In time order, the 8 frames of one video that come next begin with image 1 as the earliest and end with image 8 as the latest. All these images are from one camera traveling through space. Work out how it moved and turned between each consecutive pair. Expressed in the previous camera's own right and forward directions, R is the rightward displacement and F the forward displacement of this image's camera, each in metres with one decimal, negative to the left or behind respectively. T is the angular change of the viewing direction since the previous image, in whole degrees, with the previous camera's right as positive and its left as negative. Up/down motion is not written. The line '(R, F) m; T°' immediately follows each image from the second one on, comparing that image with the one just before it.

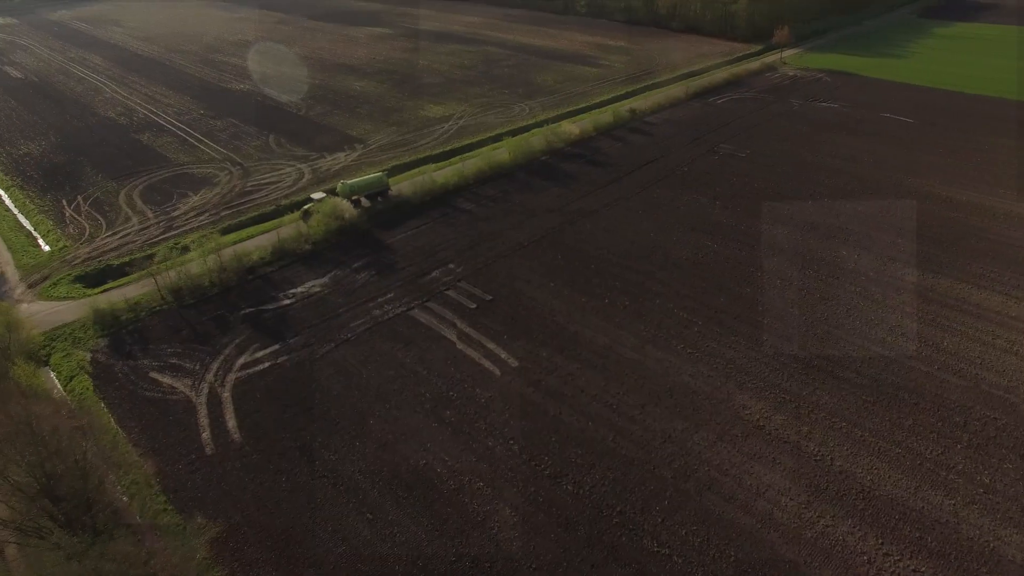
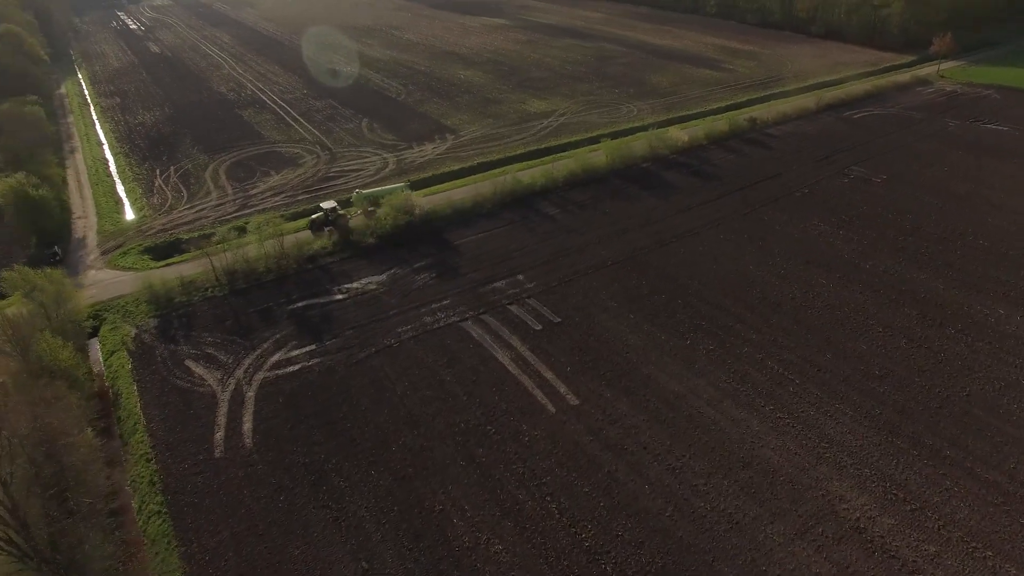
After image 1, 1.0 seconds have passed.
(+1.5, +4.0) m; -9°
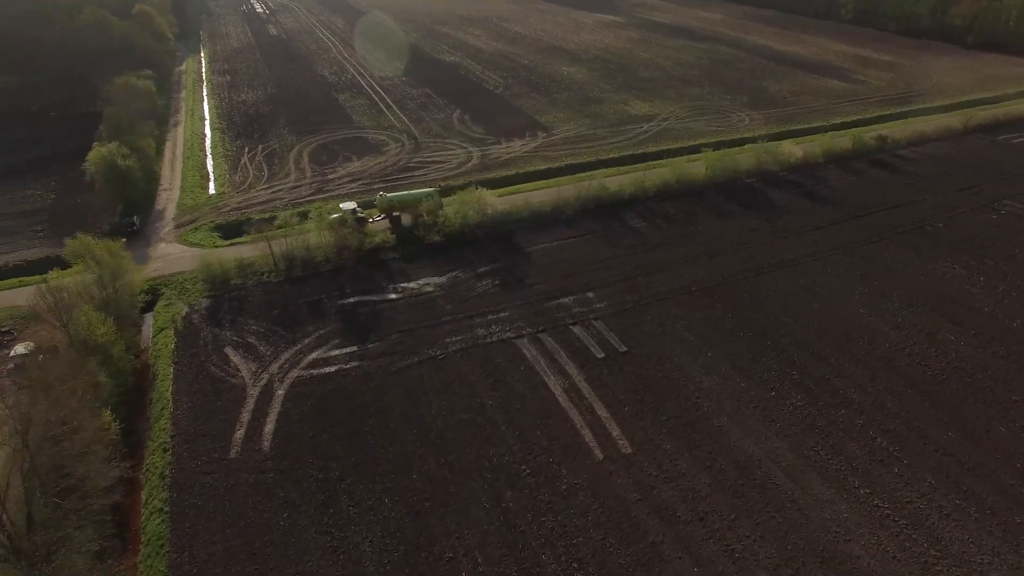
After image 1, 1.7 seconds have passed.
(+1.3, +3.1) m; -8°
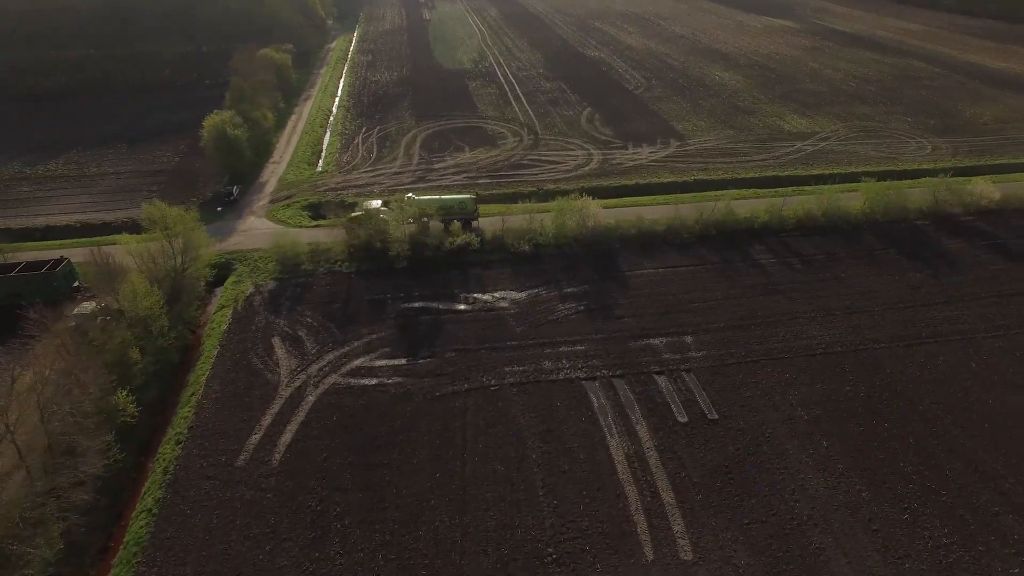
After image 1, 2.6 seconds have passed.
(+1.9, +4.2) m; -12°
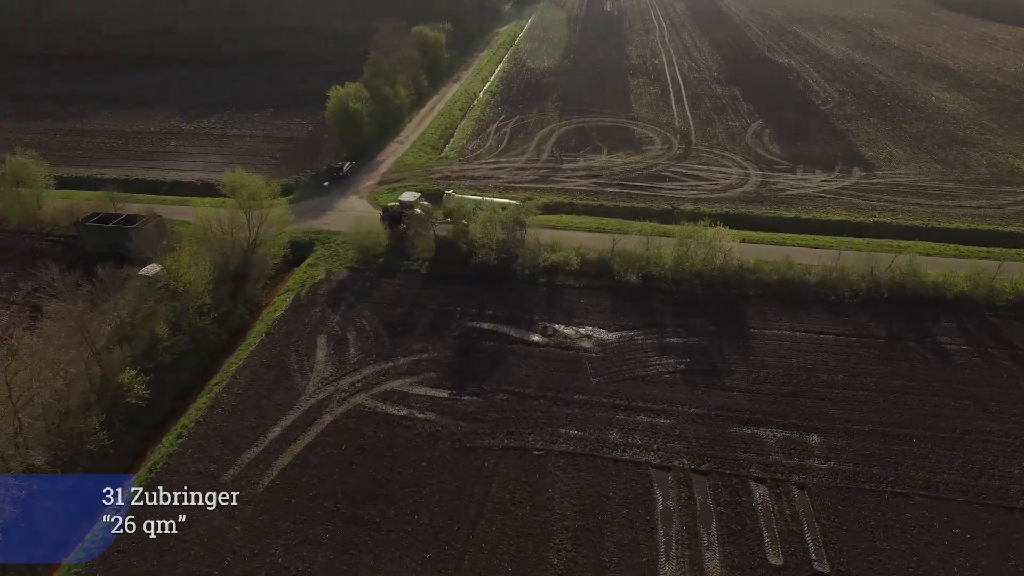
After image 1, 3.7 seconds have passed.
(+2.3, +4.9) m; -14°
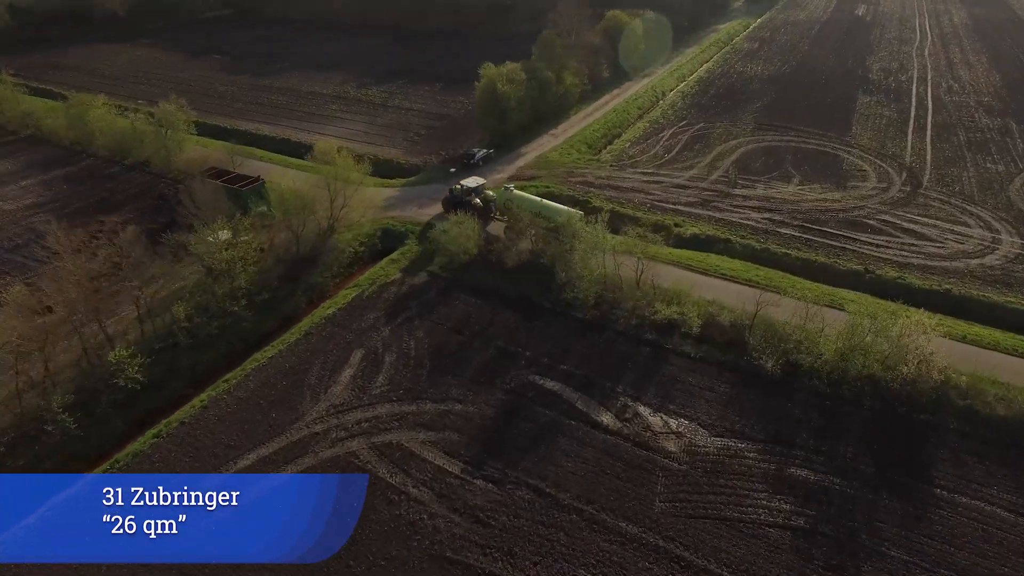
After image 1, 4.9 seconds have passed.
(+2.8, +5.7) m; -17°
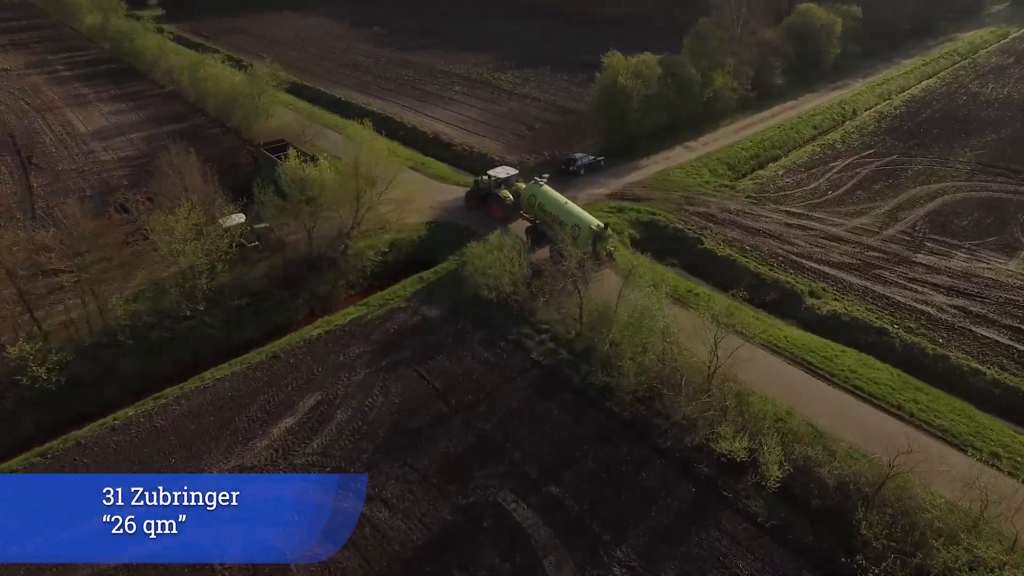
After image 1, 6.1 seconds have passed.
(+3.3, +6.0) m; -15°
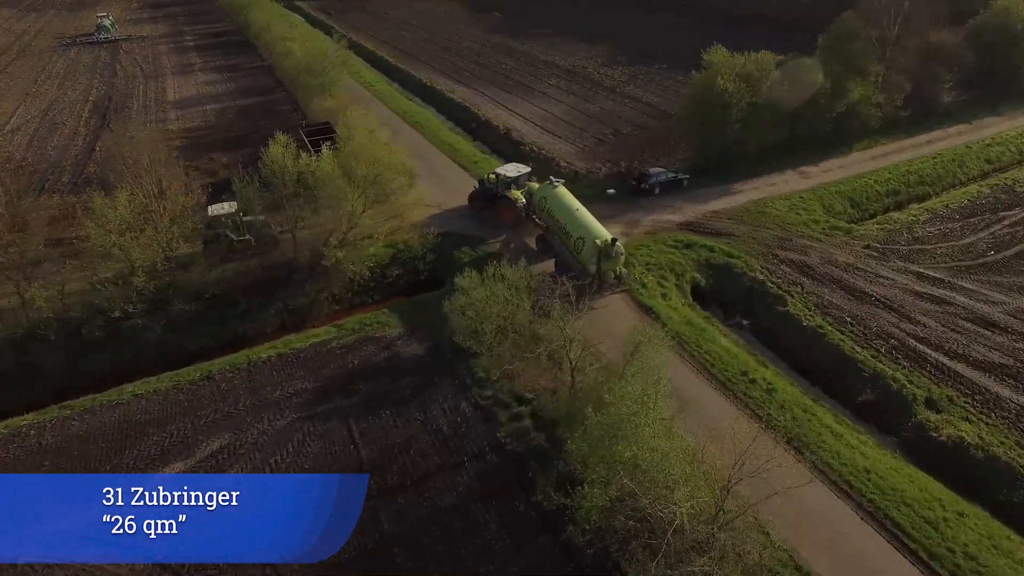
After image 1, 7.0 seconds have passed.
(+2.8, +4.2) m; -12°
